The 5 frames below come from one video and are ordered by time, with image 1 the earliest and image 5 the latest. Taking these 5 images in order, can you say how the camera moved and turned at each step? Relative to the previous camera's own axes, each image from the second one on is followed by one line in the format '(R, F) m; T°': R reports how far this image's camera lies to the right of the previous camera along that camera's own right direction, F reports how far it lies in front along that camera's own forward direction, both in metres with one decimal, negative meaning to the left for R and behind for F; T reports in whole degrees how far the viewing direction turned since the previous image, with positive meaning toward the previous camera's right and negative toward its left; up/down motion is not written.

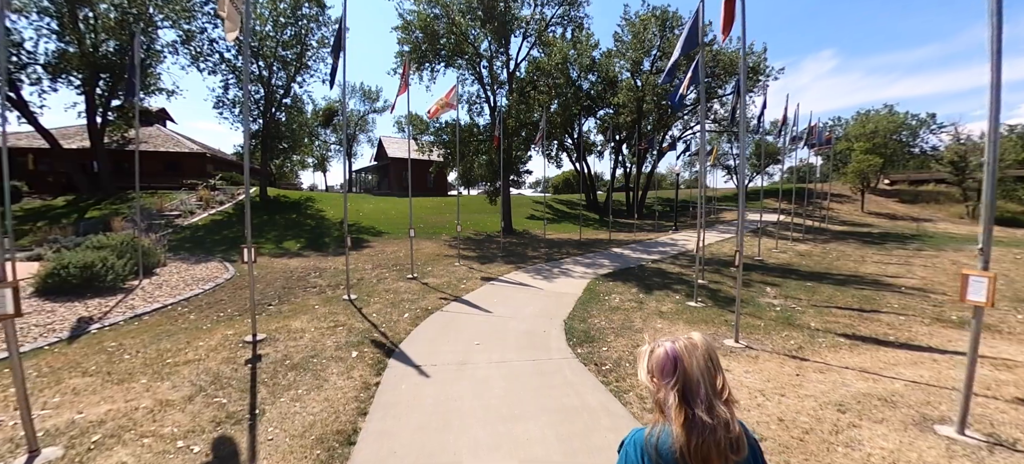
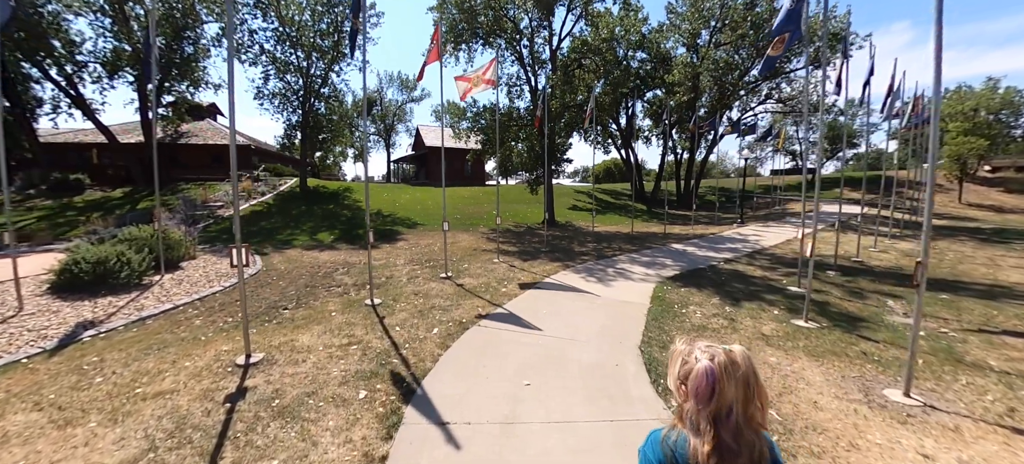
(-0.2, +1.3) m; -5°
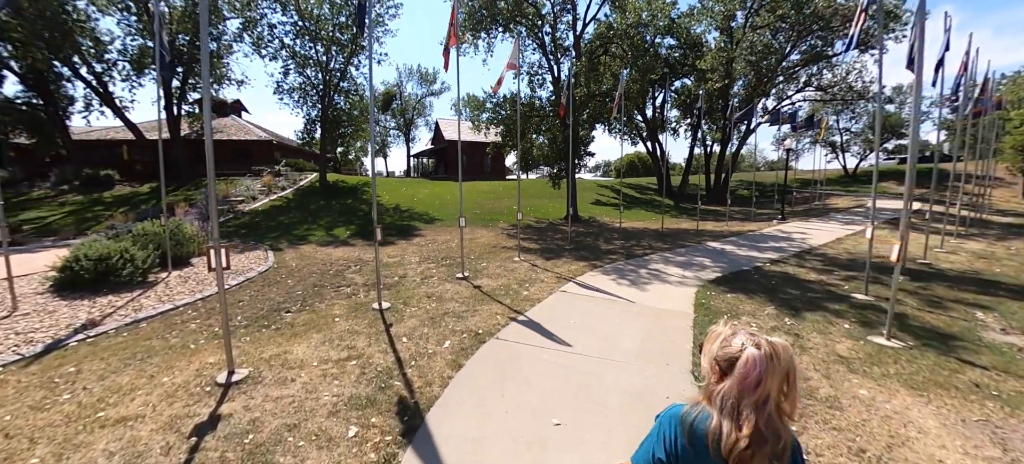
(0.0, +0.7) m; -3°
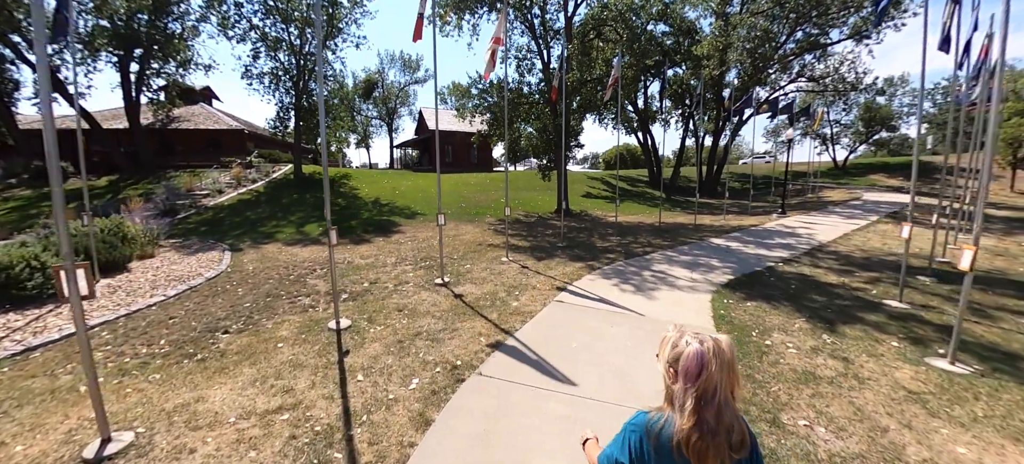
(0.0, +1.0) m; +2°
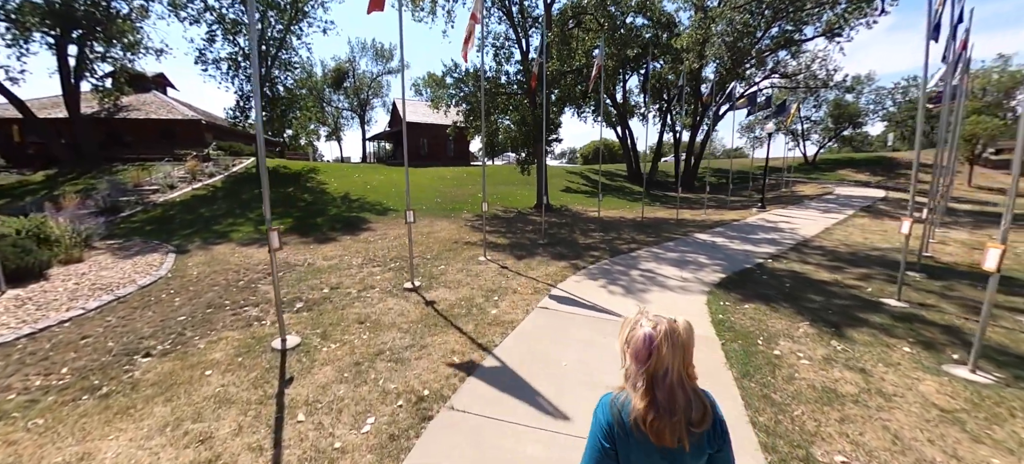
(0.0, +0.6) m; +3°
